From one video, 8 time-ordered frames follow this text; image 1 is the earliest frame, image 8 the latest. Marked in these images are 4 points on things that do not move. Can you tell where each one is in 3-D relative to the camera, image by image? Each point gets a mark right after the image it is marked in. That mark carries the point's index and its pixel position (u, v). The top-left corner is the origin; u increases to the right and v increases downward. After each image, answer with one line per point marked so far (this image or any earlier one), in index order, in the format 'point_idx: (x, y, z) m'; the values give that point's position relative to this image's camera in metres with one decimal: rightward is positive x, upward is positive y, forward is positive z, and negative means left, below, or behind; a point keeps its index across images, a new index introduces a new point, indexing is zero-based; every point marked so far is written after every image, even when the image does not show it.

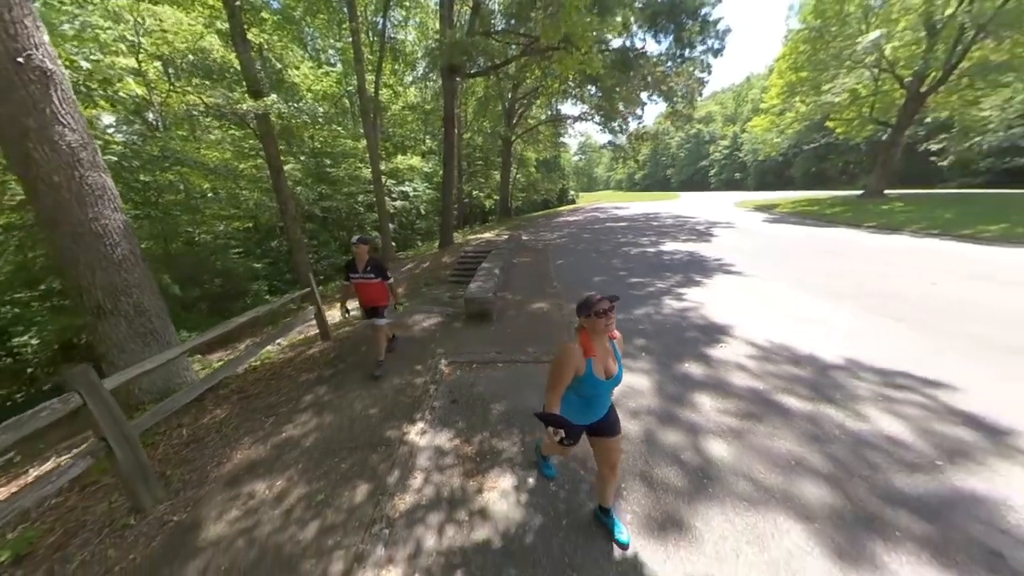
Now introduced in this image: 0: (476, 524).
0: (-0.3, -1.8, +2.3) m
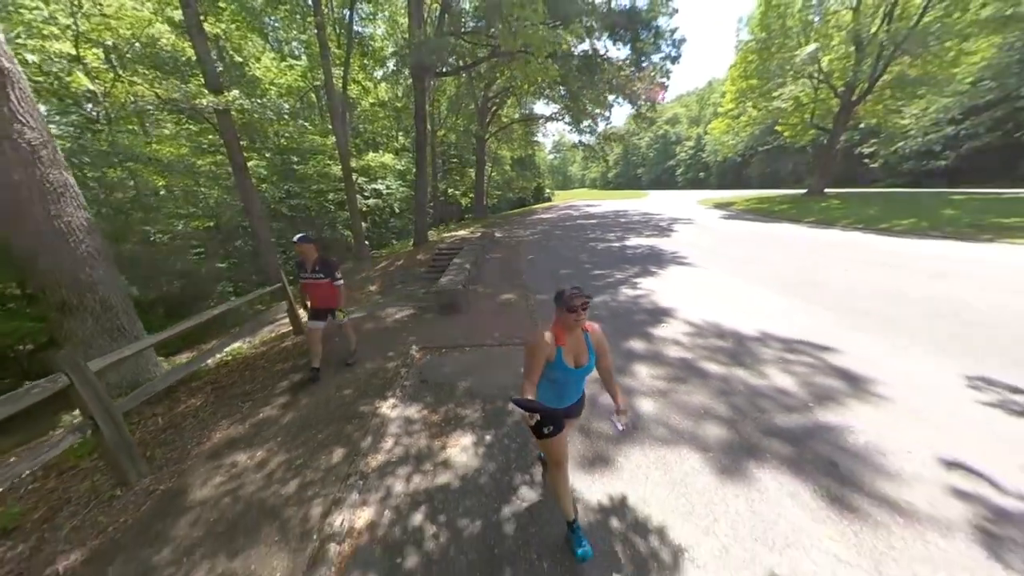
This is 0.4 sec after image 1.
0: (-0.6, -1.7, +2.7) m
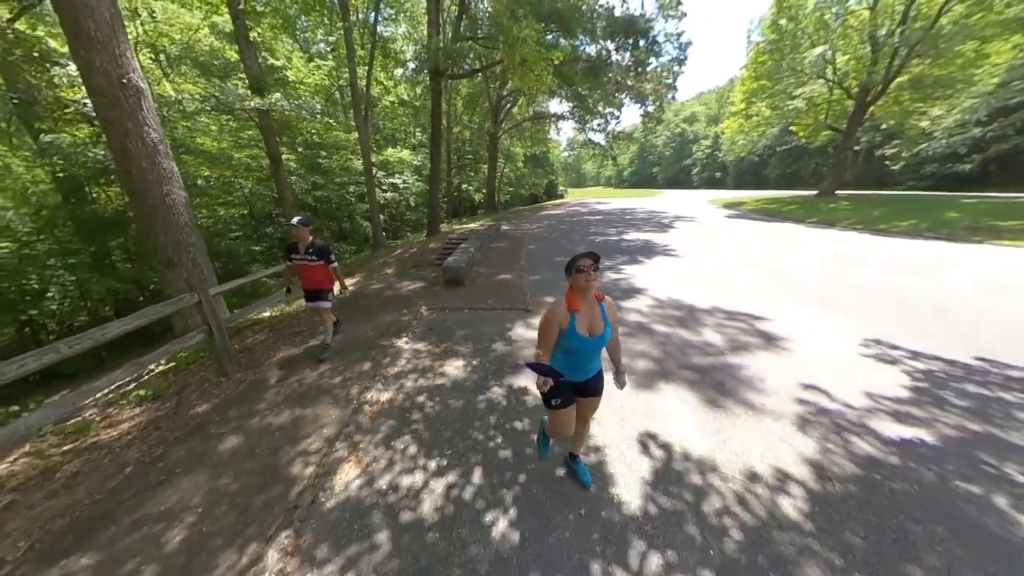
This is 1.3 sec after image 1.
0: (-1.0, -1.1, +3.7) m
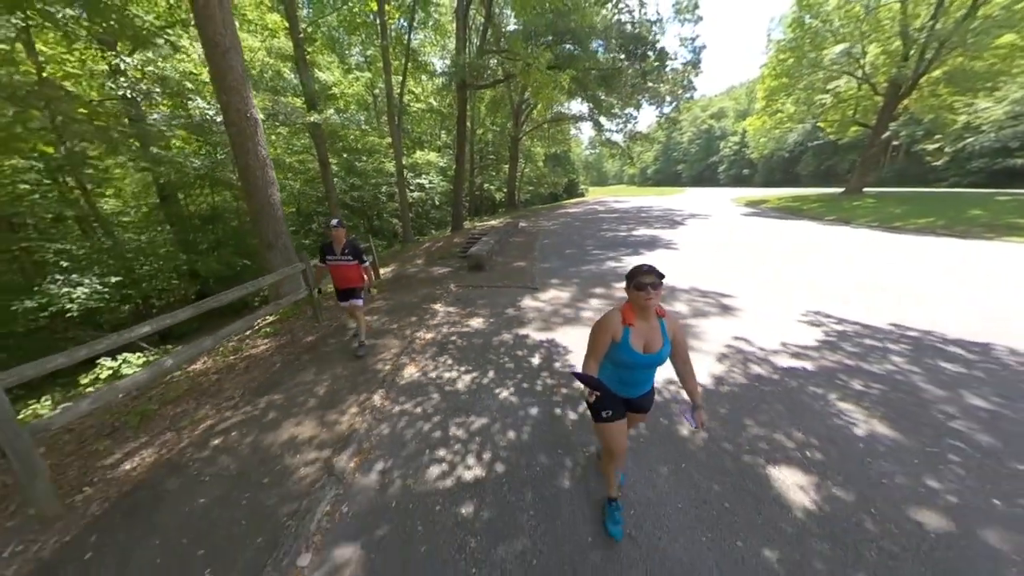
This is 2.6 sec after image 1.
0: (-0.8, -0.7, +5.2) m
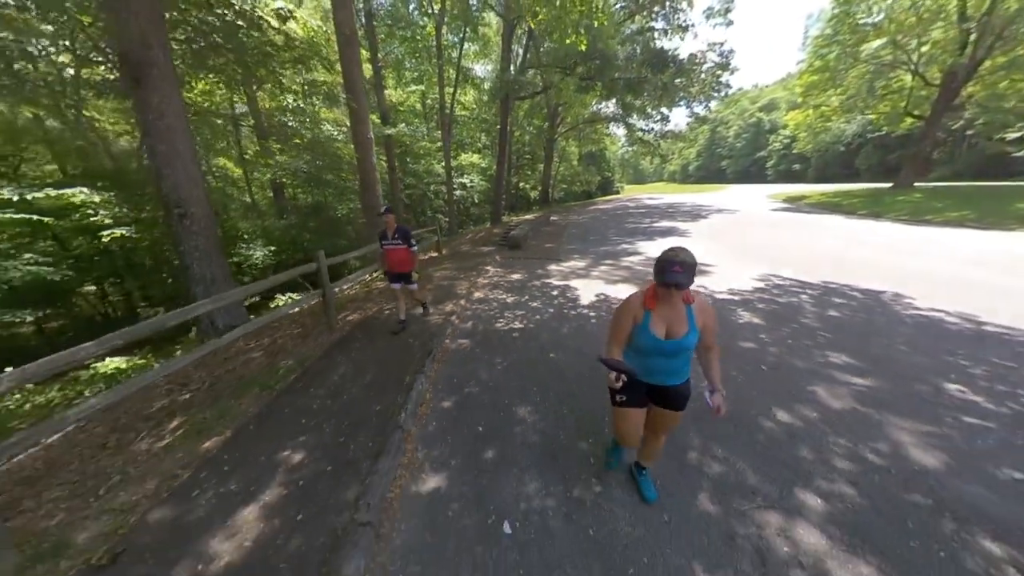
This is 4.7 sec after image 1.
0: (-0.1, +0.3, +7.6) m
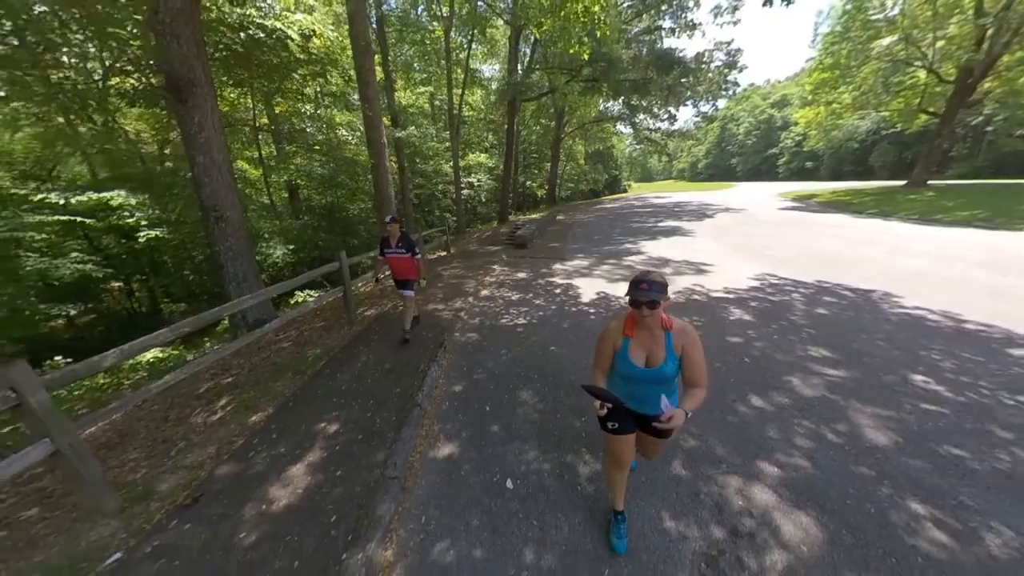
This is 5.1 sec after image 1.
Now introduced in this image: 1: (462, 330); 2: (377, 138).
0: (+0.1, +0.3, +8.0) m
1: (-0.9, -0.7, +5.1) m
2: (-4.5, +4.9, +9.4) m
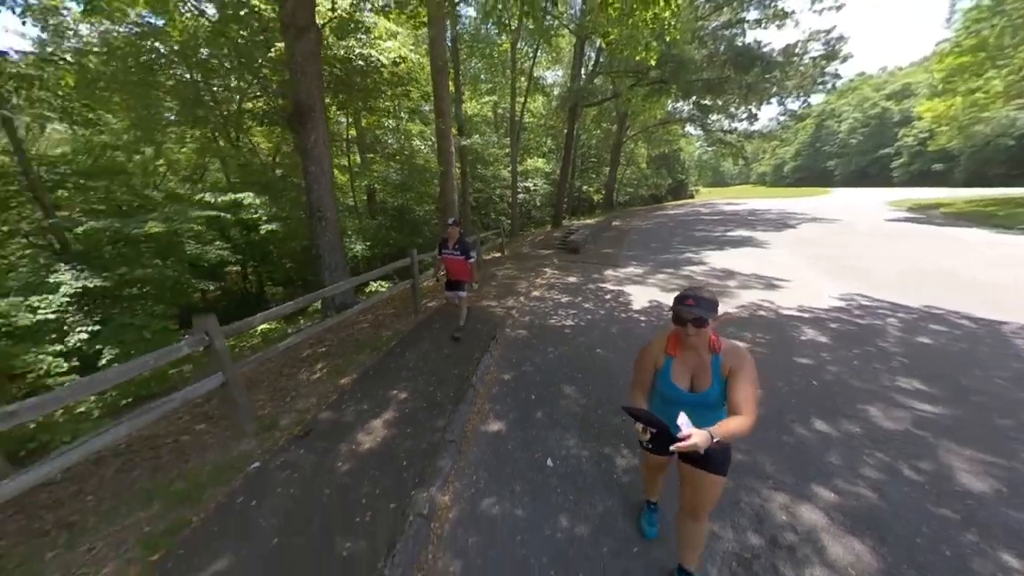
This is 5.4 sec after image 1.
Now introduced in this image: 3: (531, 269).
0: (+1.5, +0.2, +8.2) m
1: (0.0, -0.7, +5.4) m
2: (-2.4, +5.1, +10.4) m
3: (+0.6, +0.6, +9.2) m
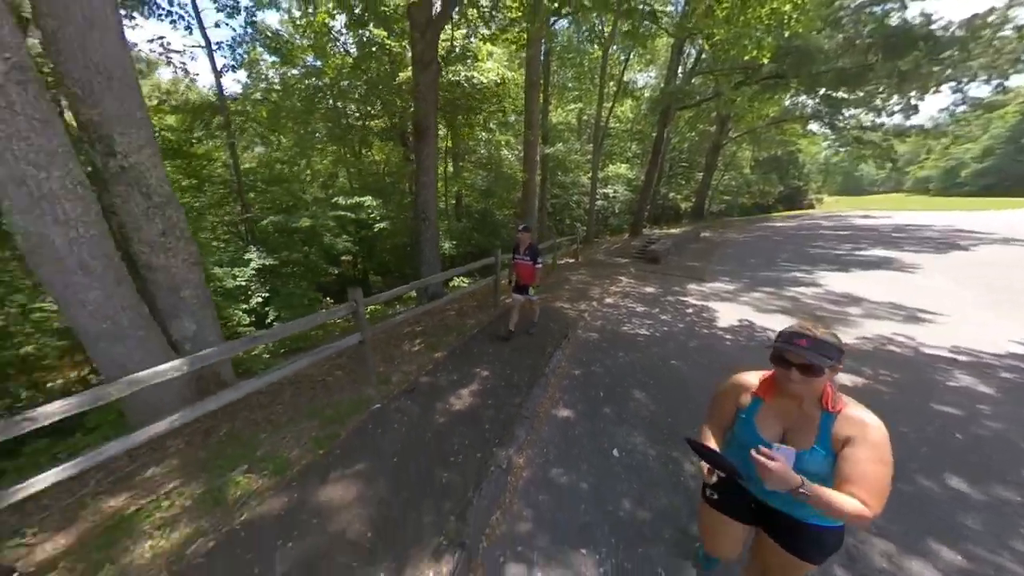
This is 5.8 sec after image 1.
0: (+3.6, 0.0, +8.0) m
1: (+1.4, -0.8, +5.6) m
2: (+0.7, +5.0, +11.0) m
3: (+3.0, +0.4, +9.2) m
